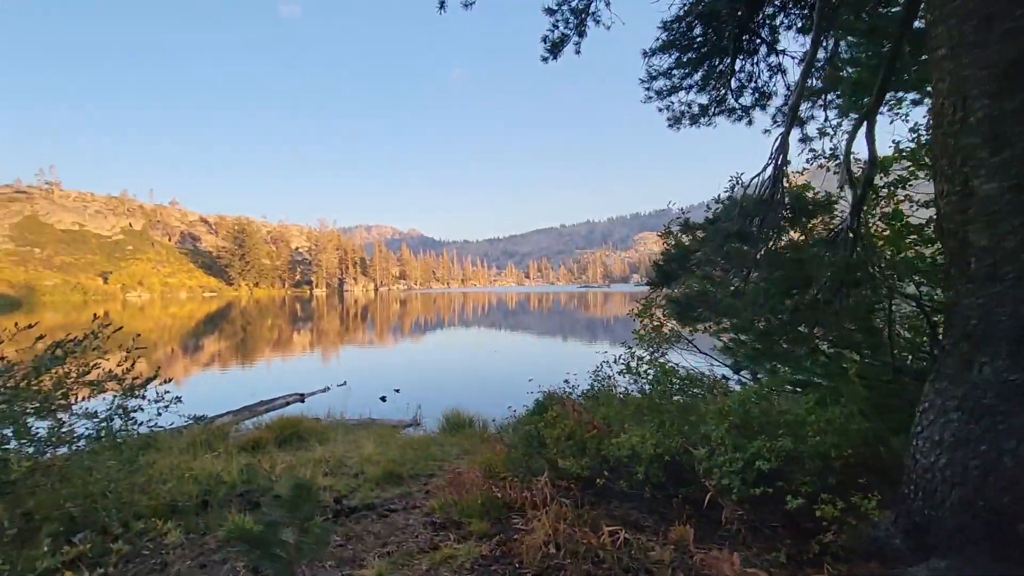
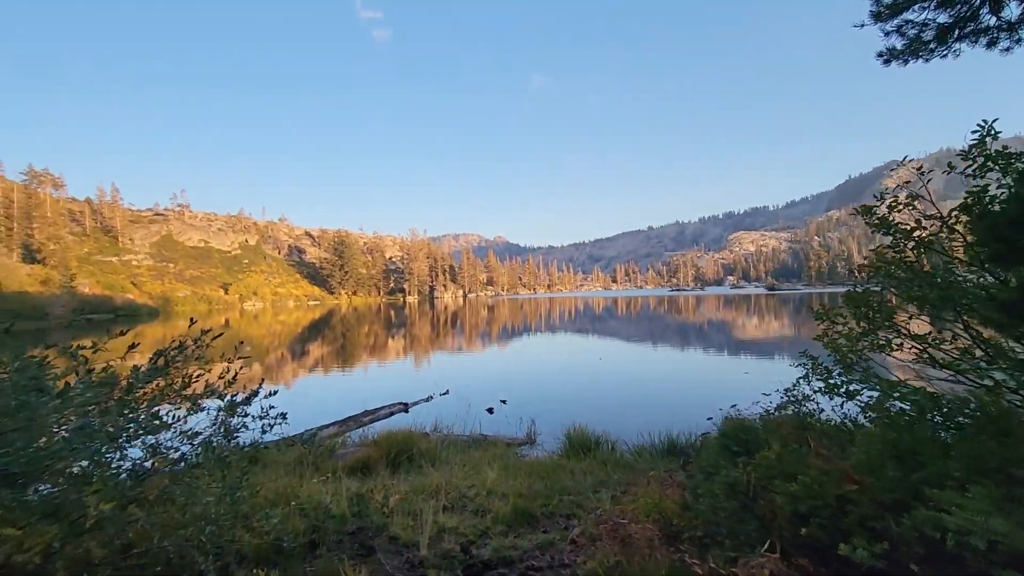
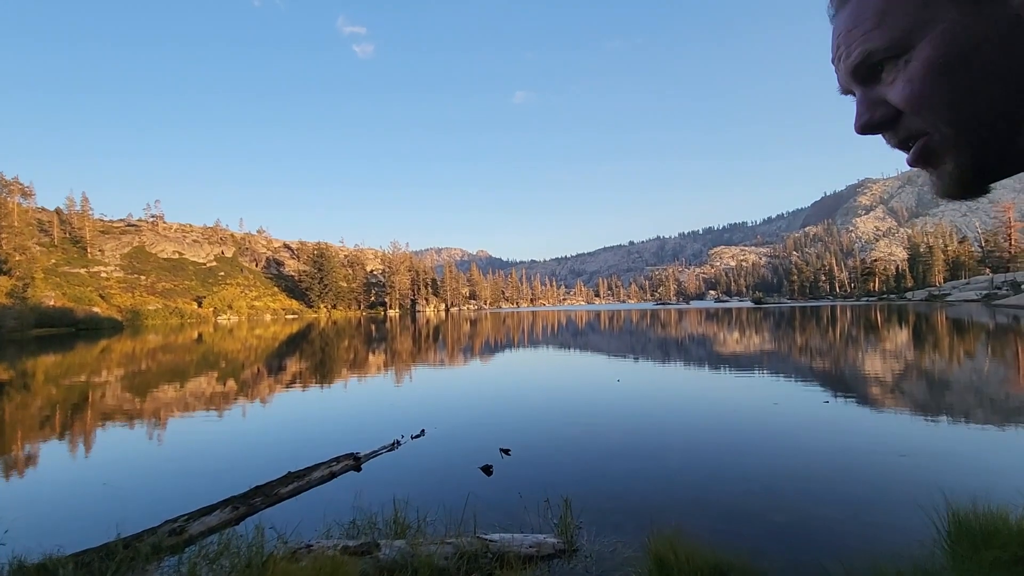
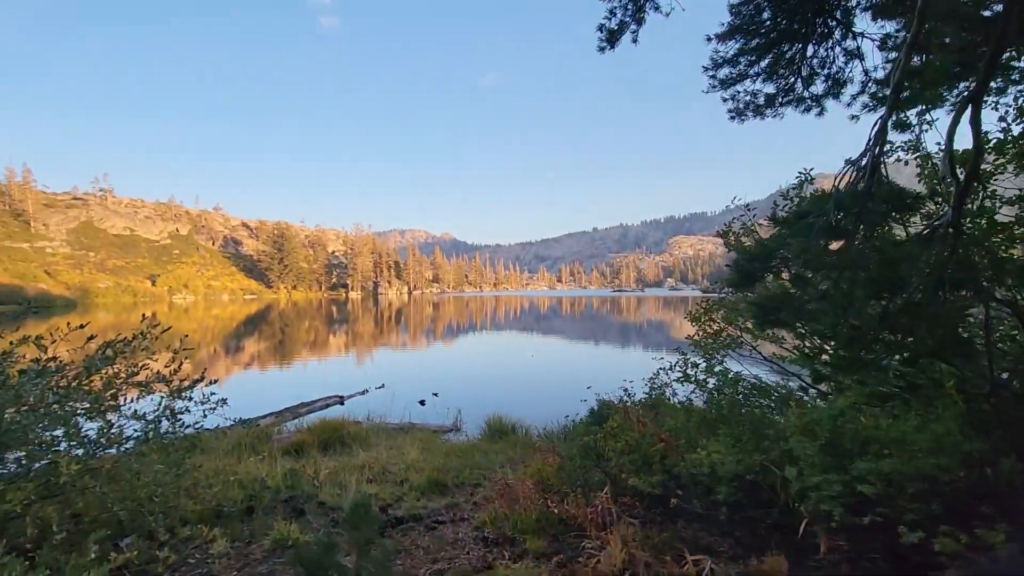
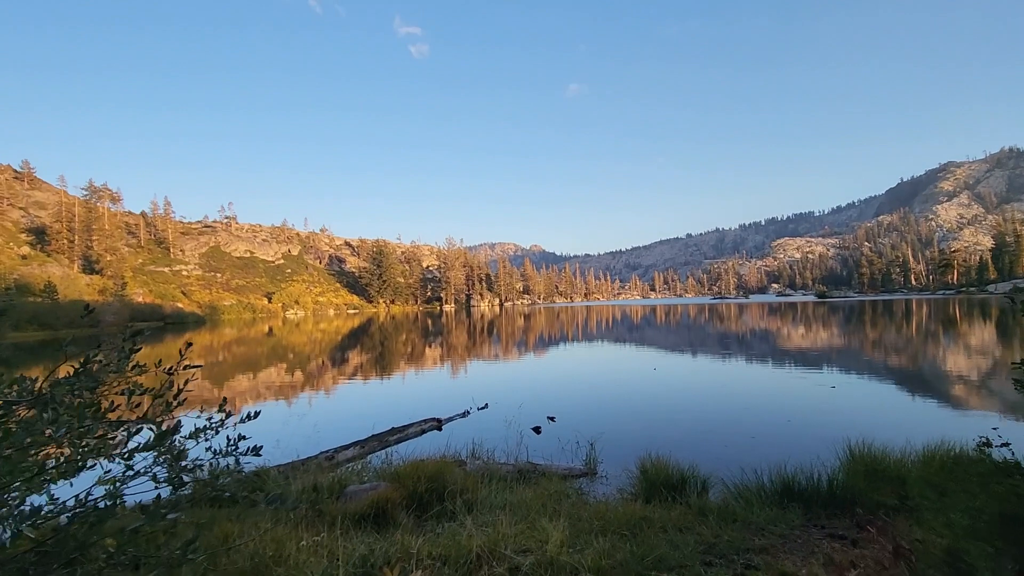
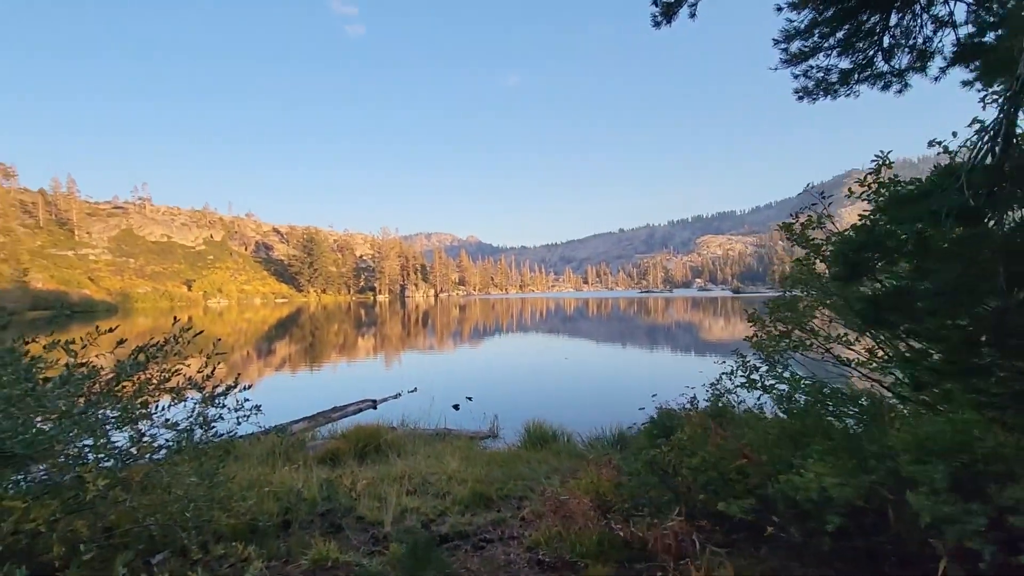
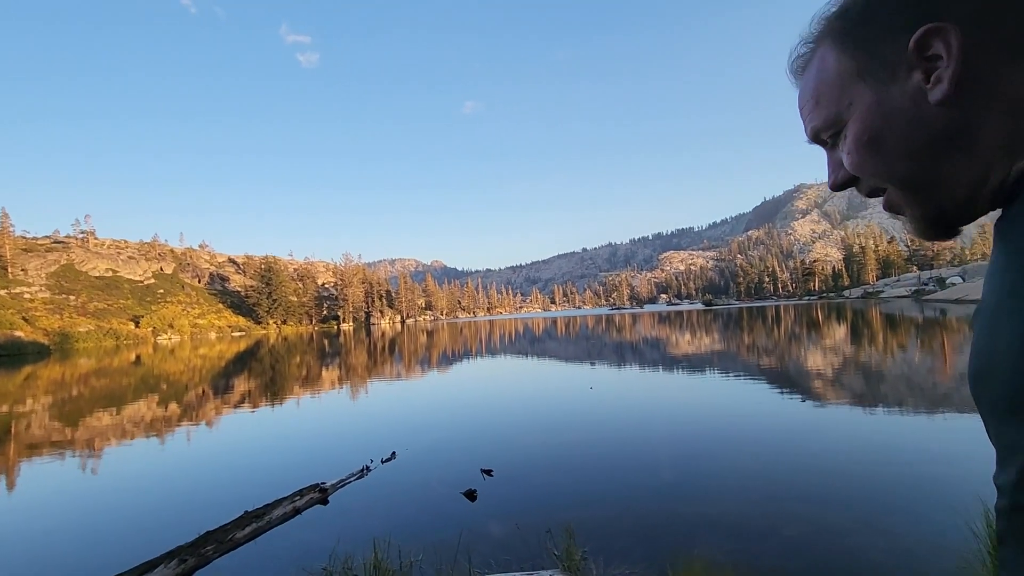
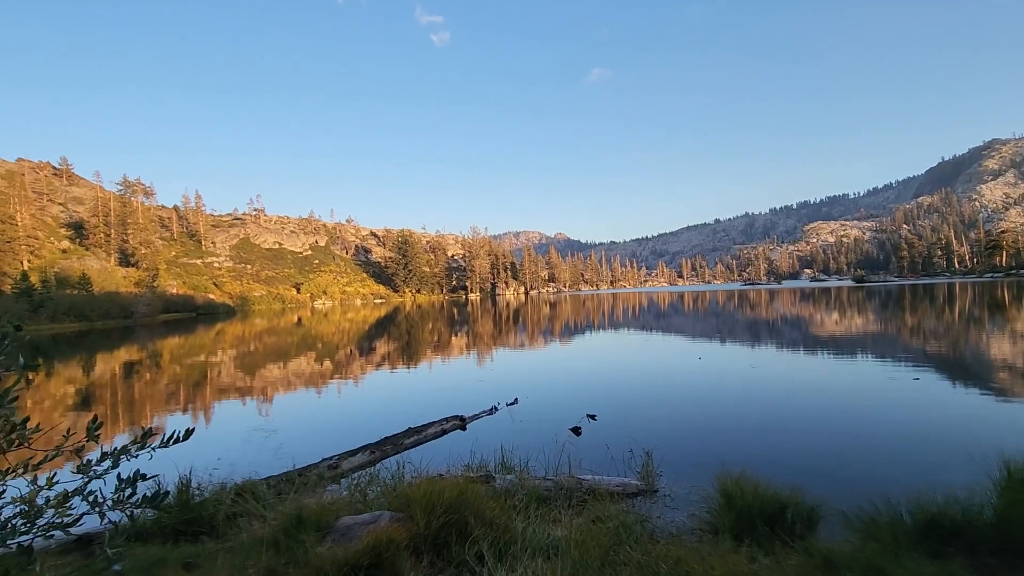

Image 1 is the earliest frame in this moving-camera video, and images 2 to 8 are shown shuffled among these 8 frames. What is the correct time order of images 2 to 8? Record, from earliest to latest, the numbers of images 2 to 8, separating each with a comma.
4, 6, 2, 5, 8, 3, 7
